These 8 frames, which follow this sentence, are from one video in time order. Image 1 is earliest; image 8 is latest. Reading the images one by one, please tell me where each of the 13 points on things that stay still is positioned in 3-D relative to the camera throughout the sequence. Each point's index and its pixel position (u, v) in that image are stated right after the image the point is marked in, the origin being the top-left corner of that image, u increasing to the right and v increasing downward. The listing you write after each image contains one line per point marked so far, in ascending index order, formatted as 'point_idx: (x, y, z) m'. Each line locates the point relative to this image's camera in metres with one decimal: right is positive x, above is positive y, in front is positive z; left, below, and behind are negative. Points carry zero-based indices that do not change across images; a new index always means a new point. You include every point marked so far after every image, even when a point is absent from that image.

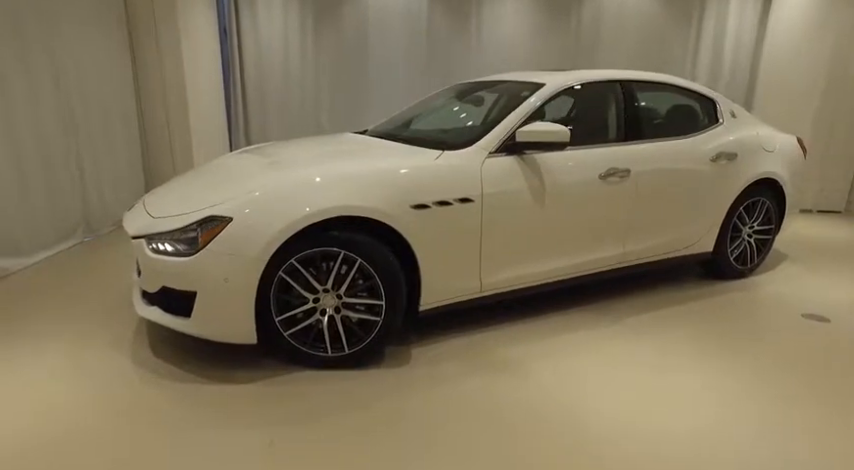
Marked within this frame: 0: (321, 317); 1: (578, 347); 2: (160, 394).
0: (-0.4, -0.3, +2.2) m
1: (+0.7, -0.5, +2.6) m
2: (-1.1, -0.6, +2.1) m
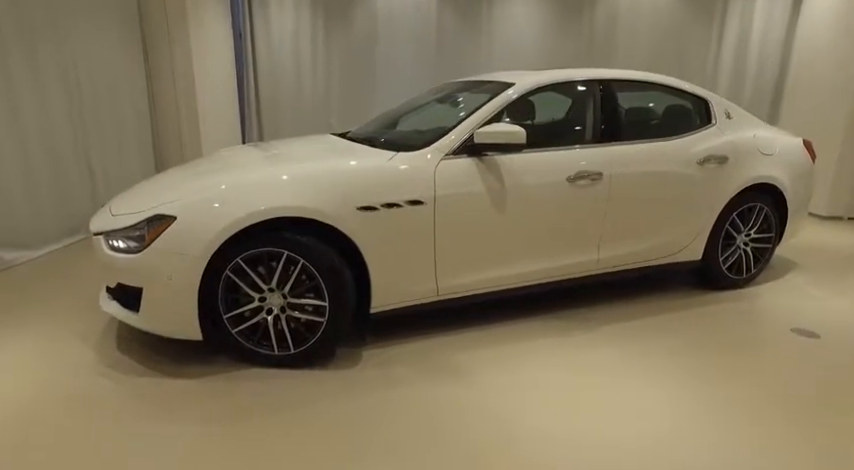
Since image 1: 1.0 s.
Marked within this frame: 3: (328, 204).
0: (-0.7, -0.3, +2.2) m
1: (+0.5, -0.6, +2.5) m
2: (-1.3, -0.6, +2.1) m
3: (-0.4, +0.1, +2.1) m
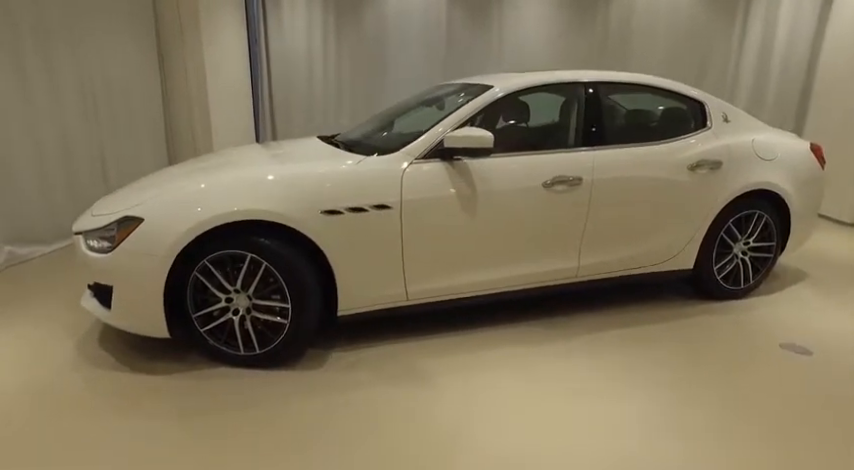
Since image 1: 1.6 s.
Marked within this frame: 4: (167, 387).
0: (-0.8, -0.3, +2.2) m
1: (+0.4, -0.6, +2.5) m
2: (-1.5, -0.6, +2.2) m
3: (-0.6, +0.1, +2.2) m
4: (-1.1, -0.6, +2.2) m
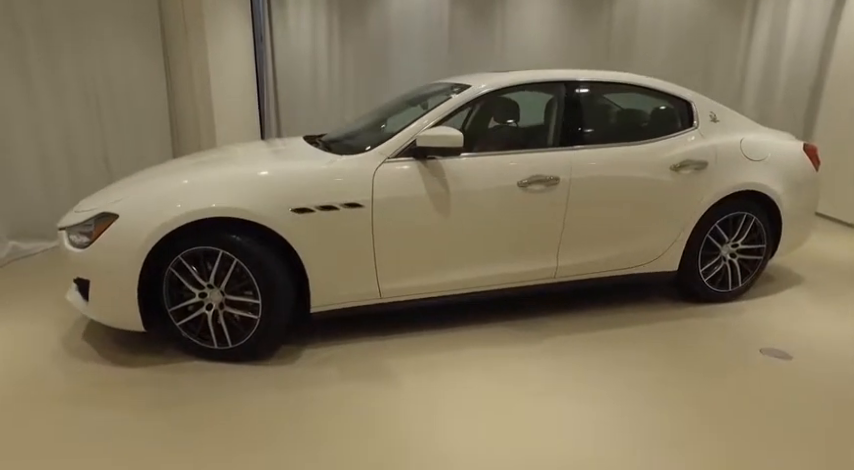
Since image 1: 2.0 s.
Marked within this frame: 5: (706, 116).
0: (-1.0, -0.3, +2.3) m
1: (+0.2, -0.6, +2.5) m
2: (-1.6, -0.6, +2.3) m
3: (-0.7, +0.1, +2.2) m
4: (-1.2, -0.6, +2.2) m
5: (+1.5, +0.7, +2.9) m
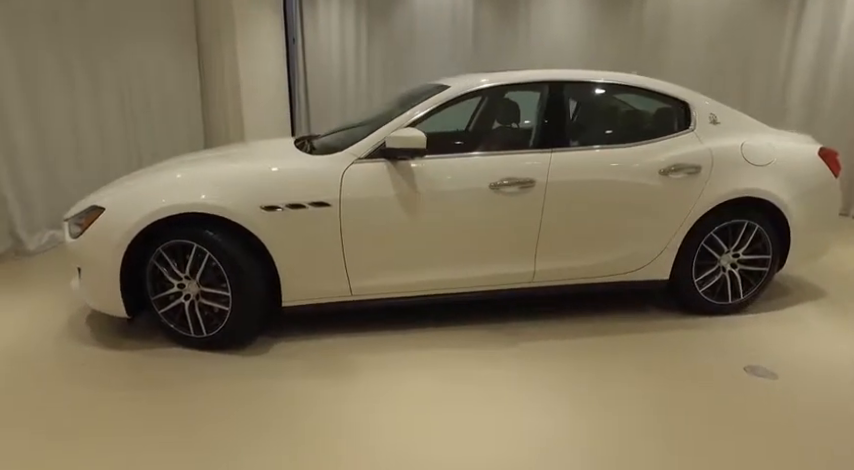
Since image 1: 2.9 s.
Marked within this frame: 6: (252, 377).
0: (-1.1, -0.3, +2.4) m
1: (+0.1, -0.6, +2.5) m
2: (-1.8, -0.5, +2.5) m
3: (-0.9, +0.1, +2.3) m
4: (-1.4, -0.6, +2.4) m
5: (+1.4, +0.6, +2.7) m
6: (-0.8, -0.6, +2.3) m
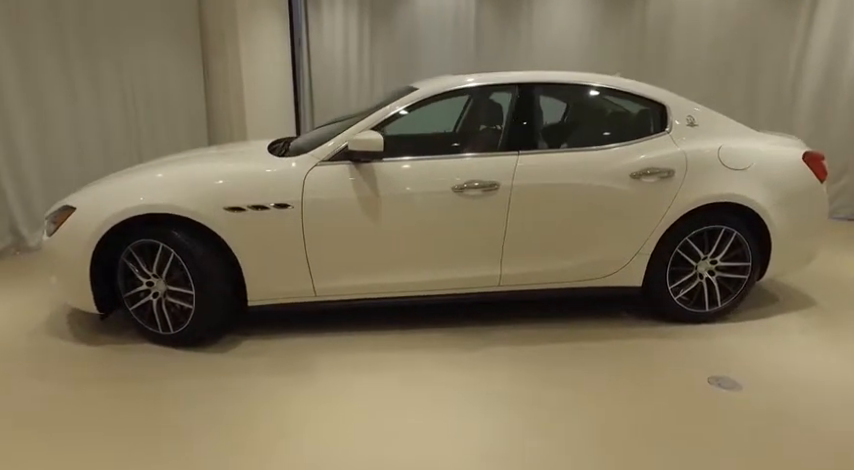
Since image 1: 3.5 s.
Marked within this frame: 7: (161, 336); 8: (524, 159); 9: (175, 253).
0: (-1.3, -0.3, +2.5) m
1: (-0.1, -0.6, +2.5) m
2: (-1.9, -0.5, +2.6) m
3: (-1.0, +0.1, +2.4) m
4: (-1.6, -0.6, +2.5) m
5: (+1.3, +0.6, +2.7) m
6: (-0.9, -0.6, +2.4) m
7: (-1.3, -0.5, +2.5) m
8: (+0.5, +0.4, +2.5) m
9: (-1.1, -0.1, +2.4) m
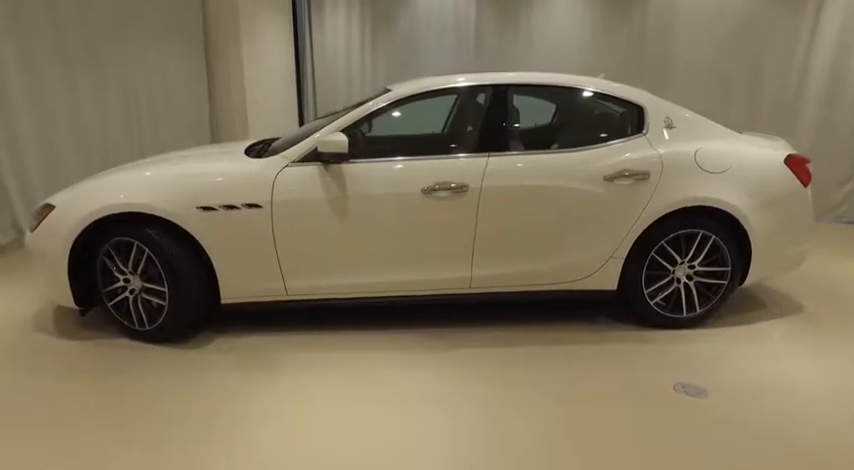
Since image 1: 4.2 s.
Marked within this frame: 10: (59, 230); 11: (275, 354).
0: (-1.4, -0.3, +2.5) m
1: (-0.2, -0.6, +2.5) m
2: (-2.1, -0.5, +2.7) m
3: (-1.2, +0.1, +2.4) m
4: (-1.7, -0.6, +2.6) m
5: (+1.2, +0.6, +2.6) m
6: (-1.1, -0.6, +2.4) m
7: (-1.4, -0.5, +2.6) m
8: (+0.3, +0.4, +2.5) m
9: (-1.3, -0.1, +2.4) m
10: (-1.7, 0.0, +2.5) m
11: (-0.7, -0.6, +2.5) m
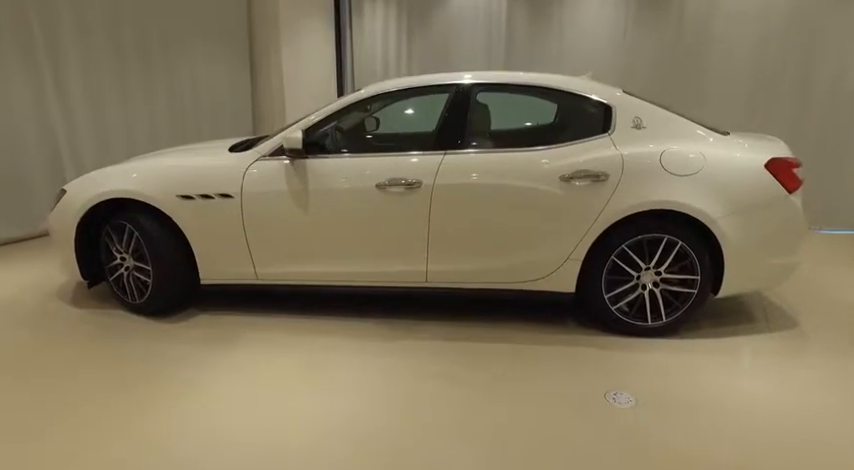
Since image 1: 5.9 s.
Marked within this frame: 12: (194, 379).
0: (-1.6, -0.2, +2.8) m
1: (-0.5, -0.6, +2.6) m
2: (-2.3, -0.4, +3.1) m
3: (-1.4, +0.2, +2.7) m
4: (-1.9, -0.5, +2.9) m
5: (+1.0, +0.5, +2.5) m
6: (-1.3, -0.5, +2.7) m
7: (-1.6, -0.4, +2.9) m
8: (+0.1, +0.4, +2.5) m
9: (-1.5, 0.0, +2.7) m
10: (-1.9, +0.1, +2.8) m
11: (-0.9, -0.5, +2.7) m
12: (-1.0, -0.7, +2.3) m
